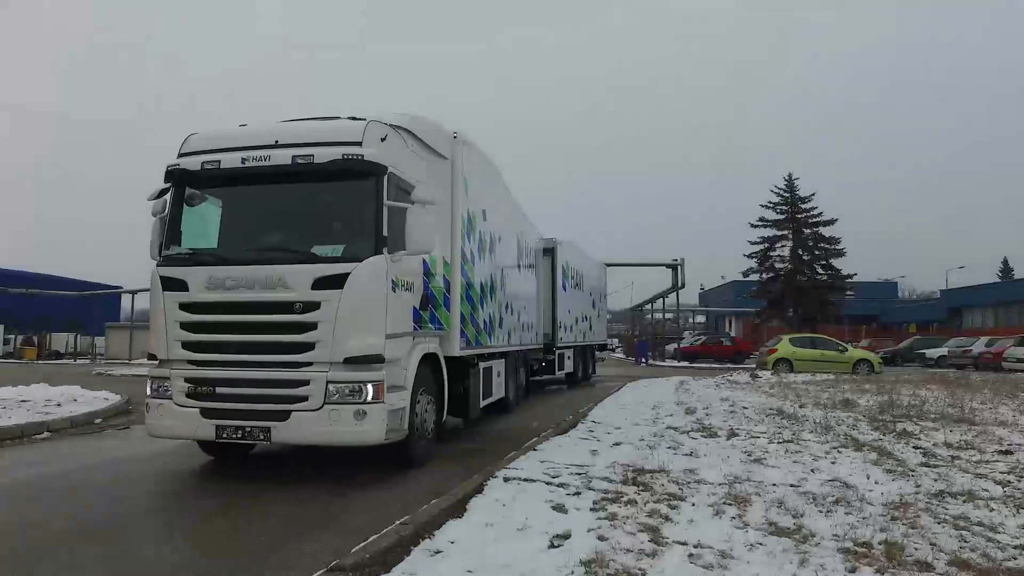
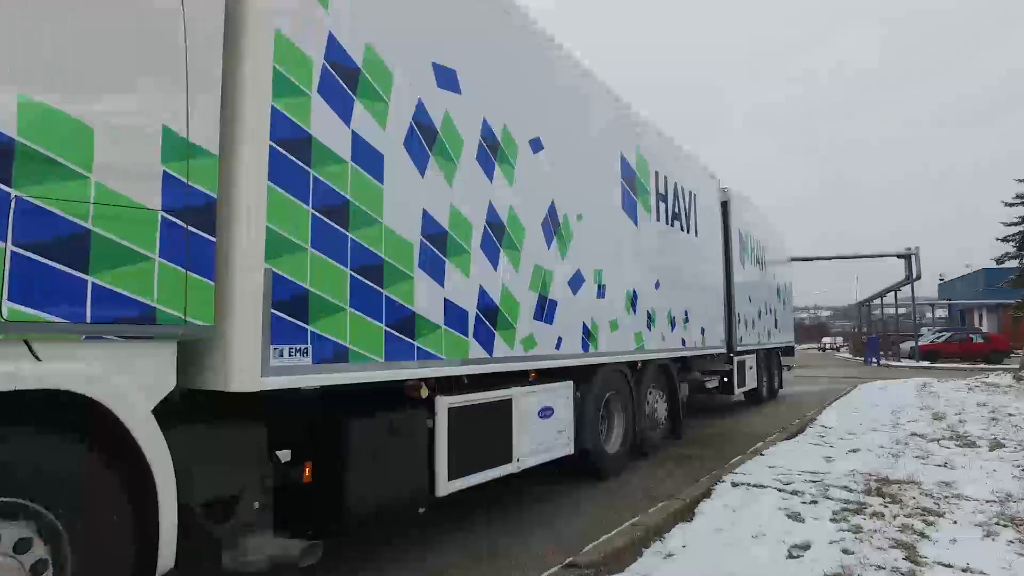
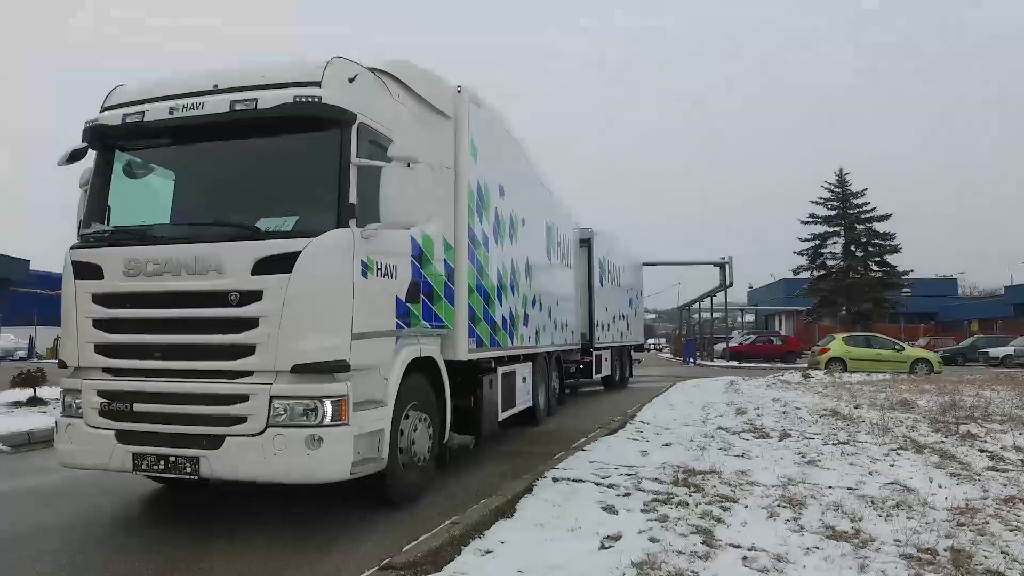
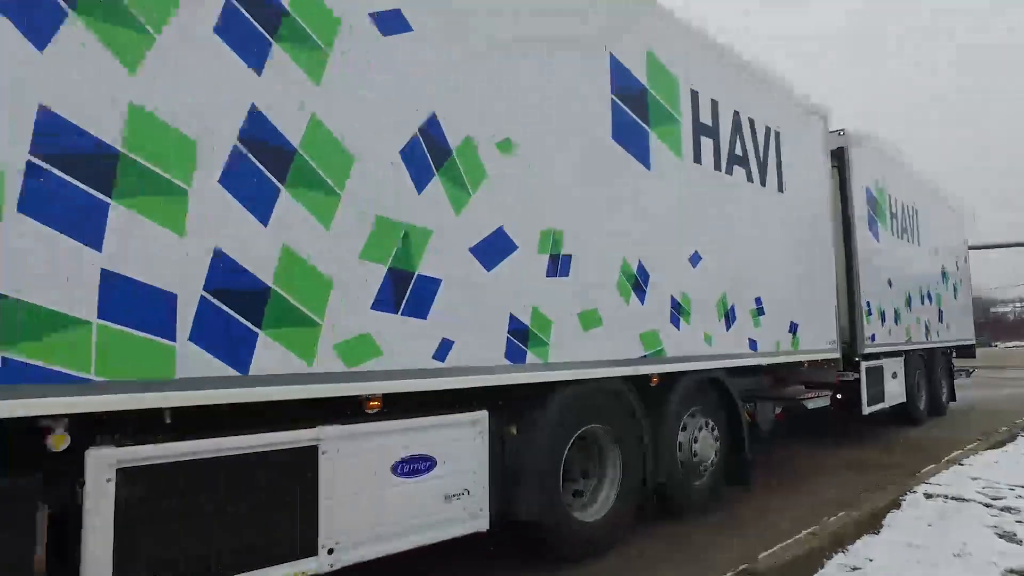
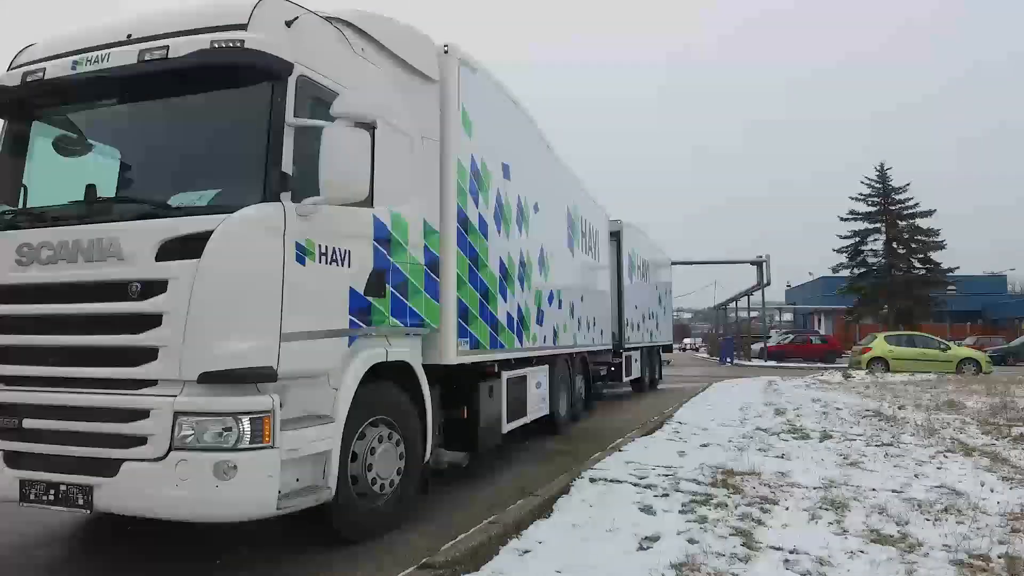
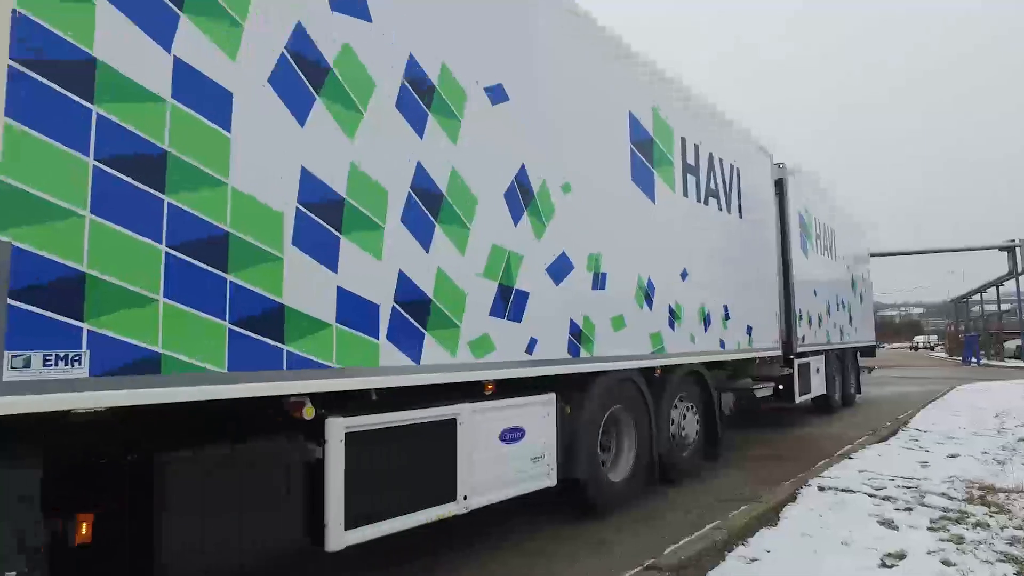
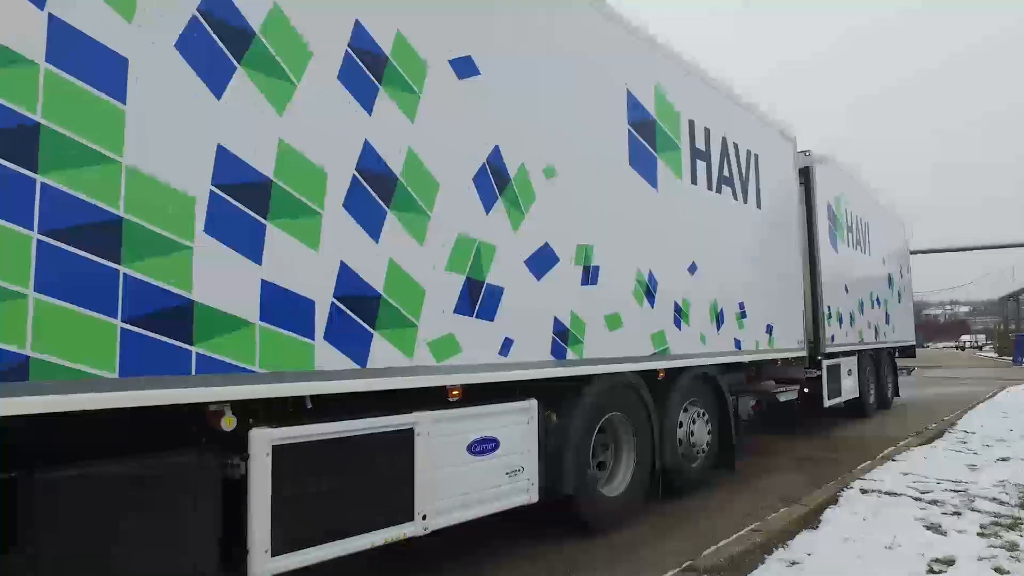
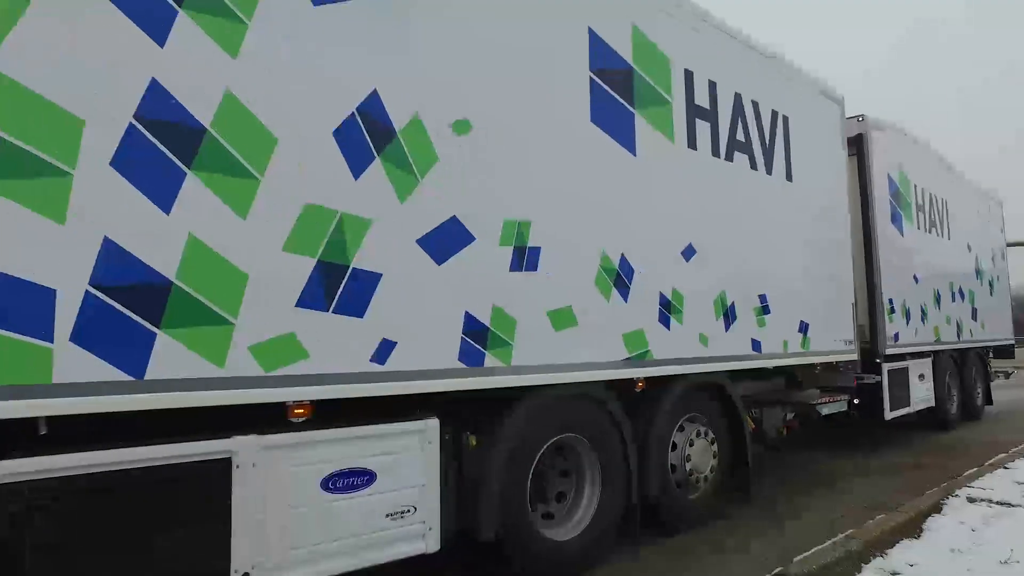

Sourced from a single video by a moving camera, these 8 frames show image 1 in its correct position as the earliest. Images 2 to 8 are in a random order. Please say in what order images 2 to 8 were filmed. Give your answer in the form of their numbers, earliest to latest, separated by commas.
3, 5, 2, 6, 7, 4, 8
